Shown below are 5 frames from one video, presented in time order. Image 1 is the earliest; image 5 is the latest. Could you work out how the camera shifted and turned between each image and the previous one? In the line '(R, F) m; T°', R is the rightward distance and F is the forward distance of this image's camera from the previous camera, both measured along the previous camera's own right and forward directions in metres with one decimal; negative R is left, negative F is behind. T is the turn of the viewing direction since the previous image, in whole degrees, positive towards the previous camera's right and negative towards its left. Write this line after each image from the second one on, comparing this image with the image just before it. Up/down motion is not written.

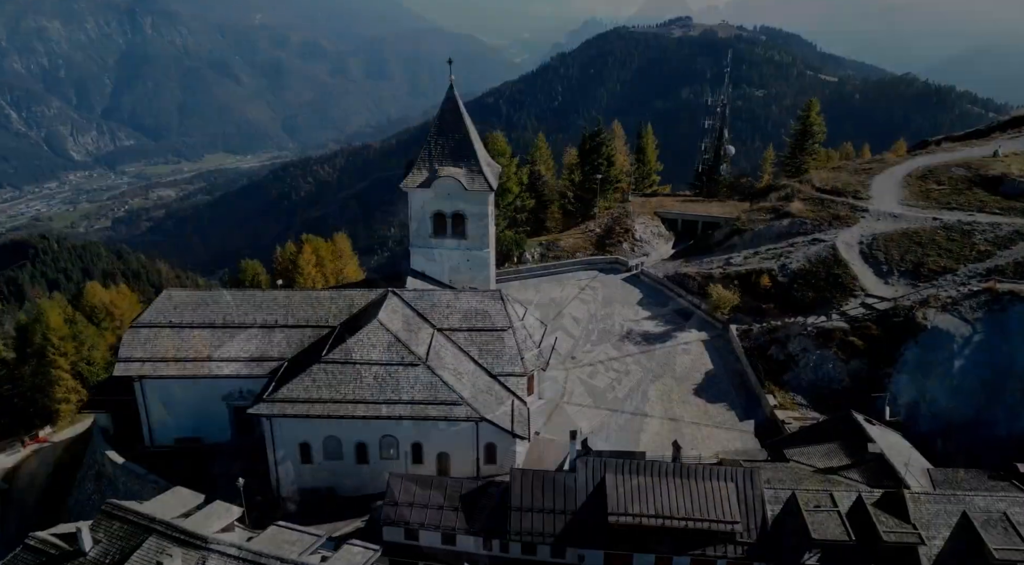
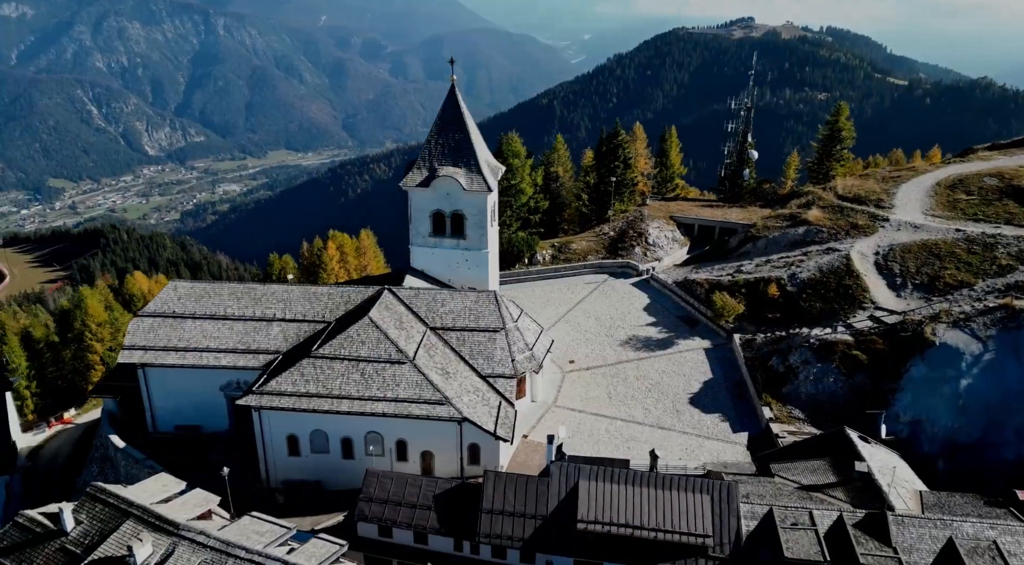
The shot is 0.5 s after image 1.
(+2.8, +0.3) m; -4°
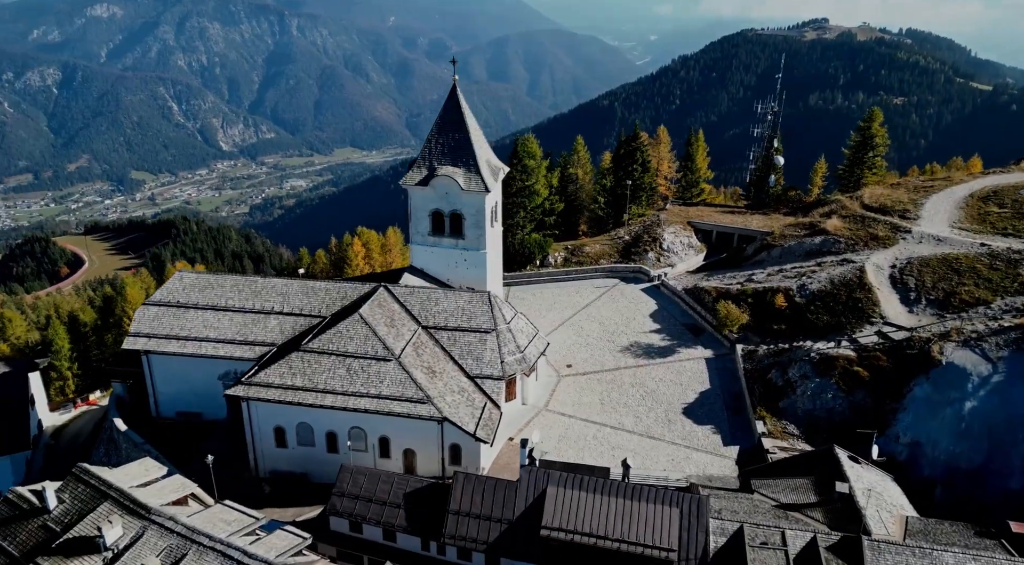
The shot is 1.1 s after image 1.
(+3.1, +0.4) m; -4°
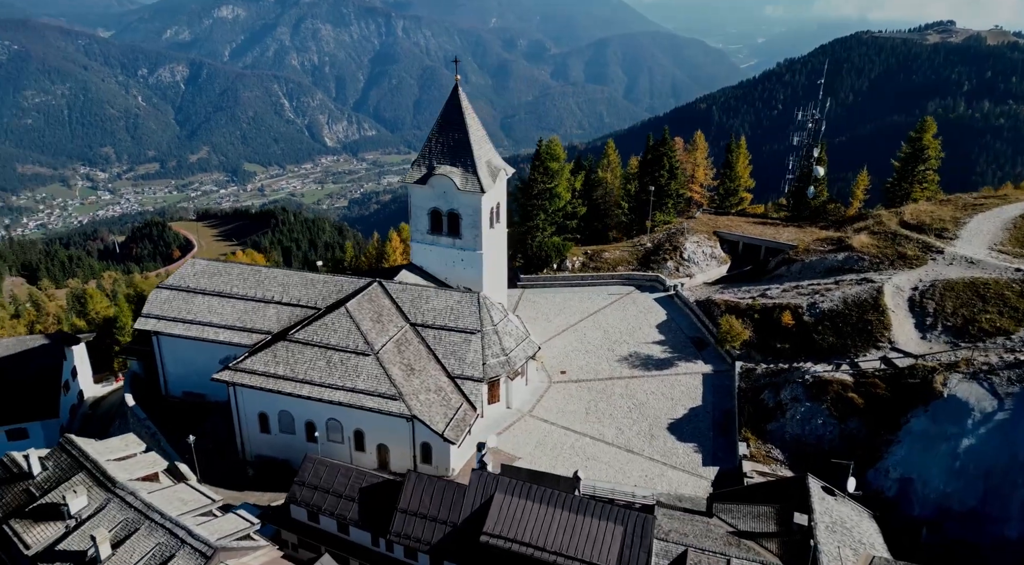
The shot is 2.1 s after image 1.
(+4.9, +0.6) m; -6°
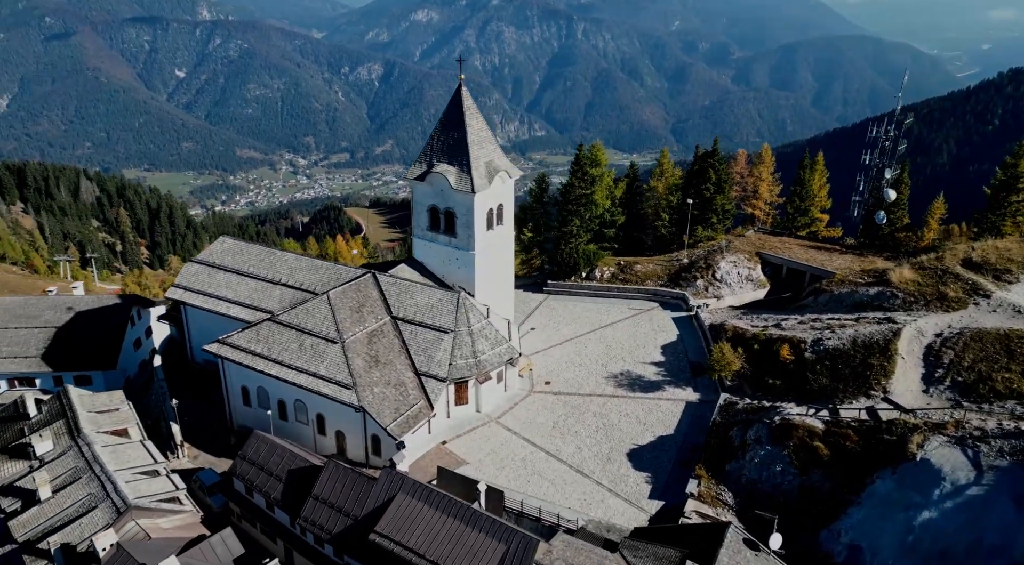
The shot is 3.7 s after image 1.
(+8.8, +1.3) m; -11°
